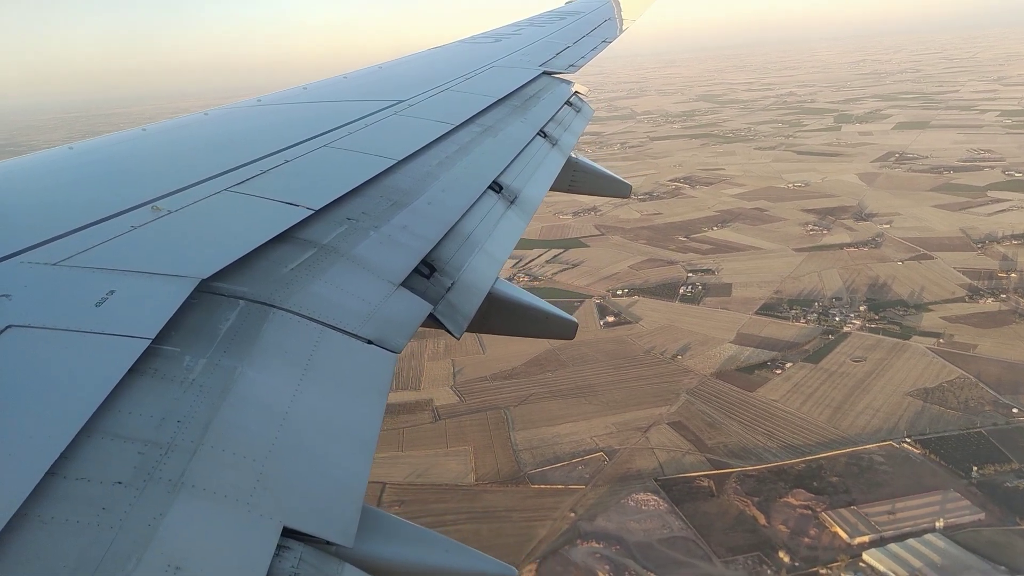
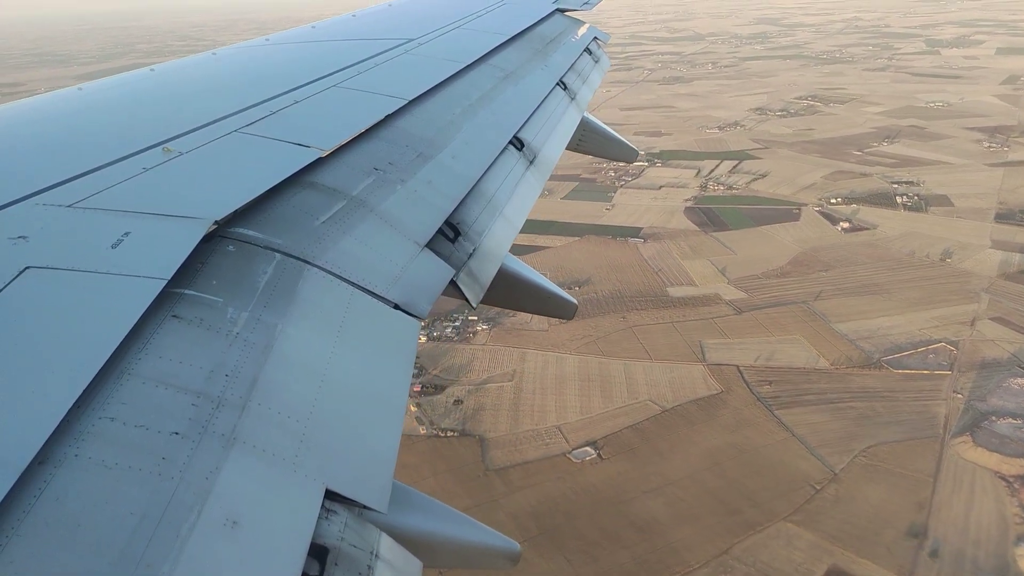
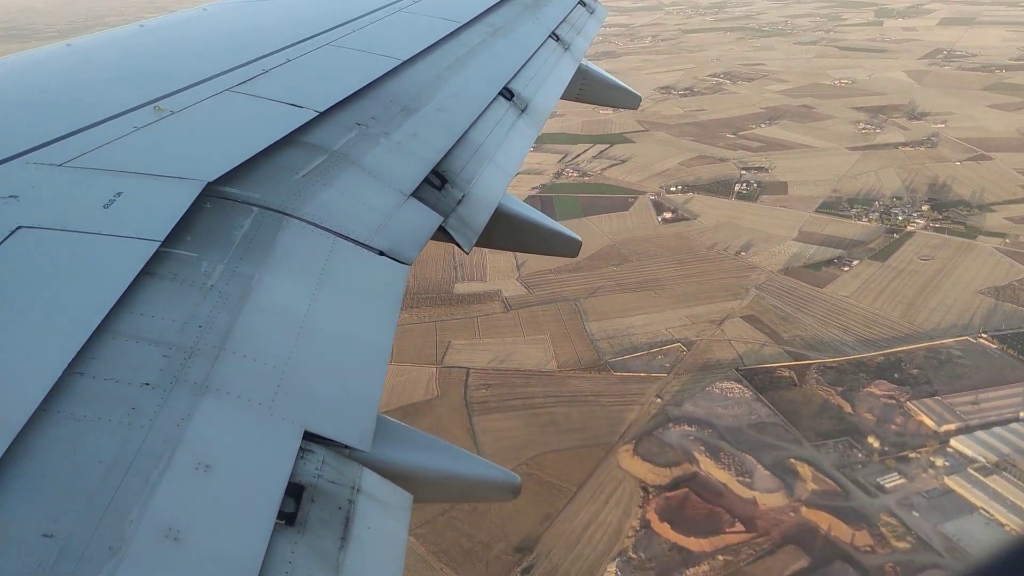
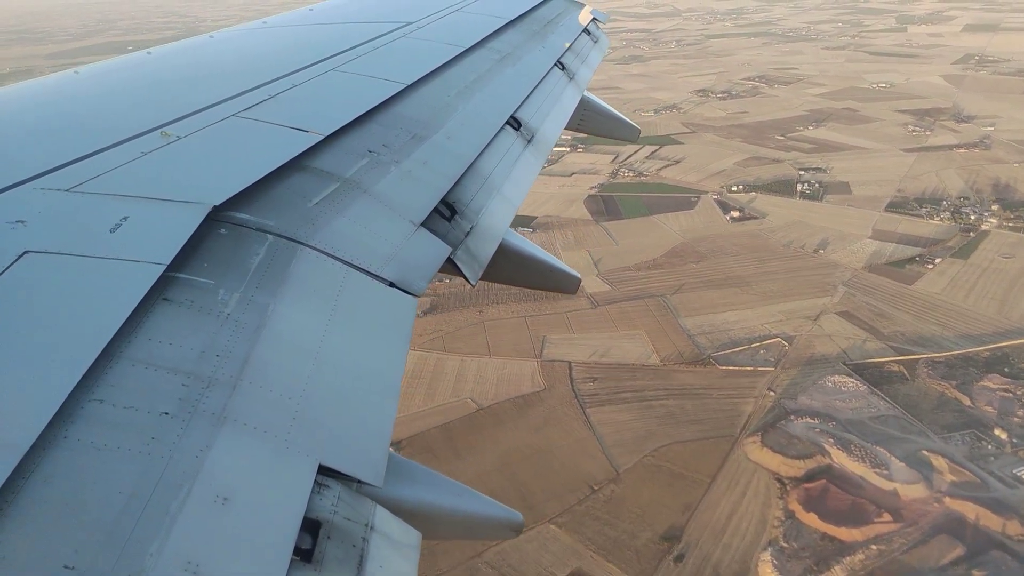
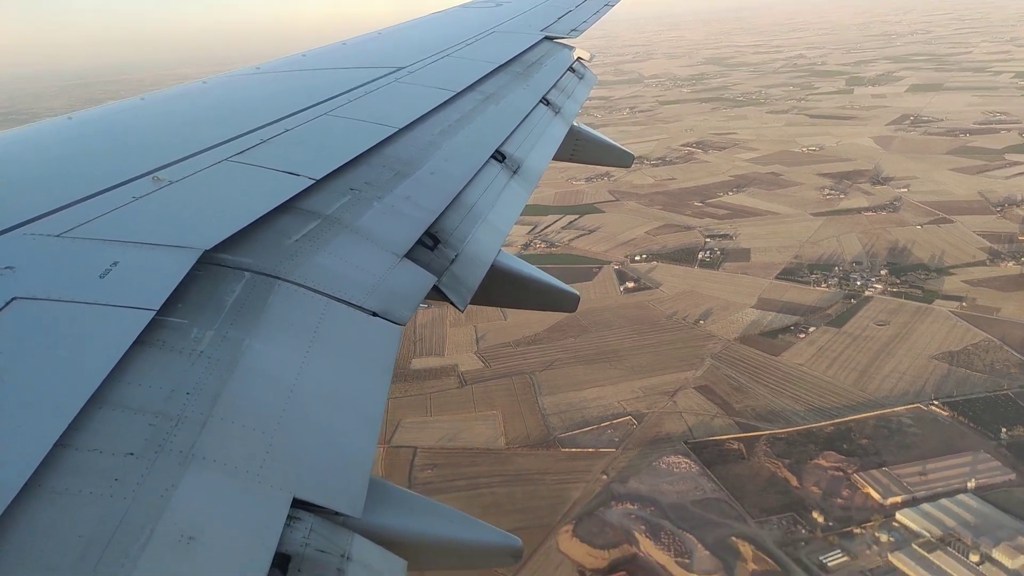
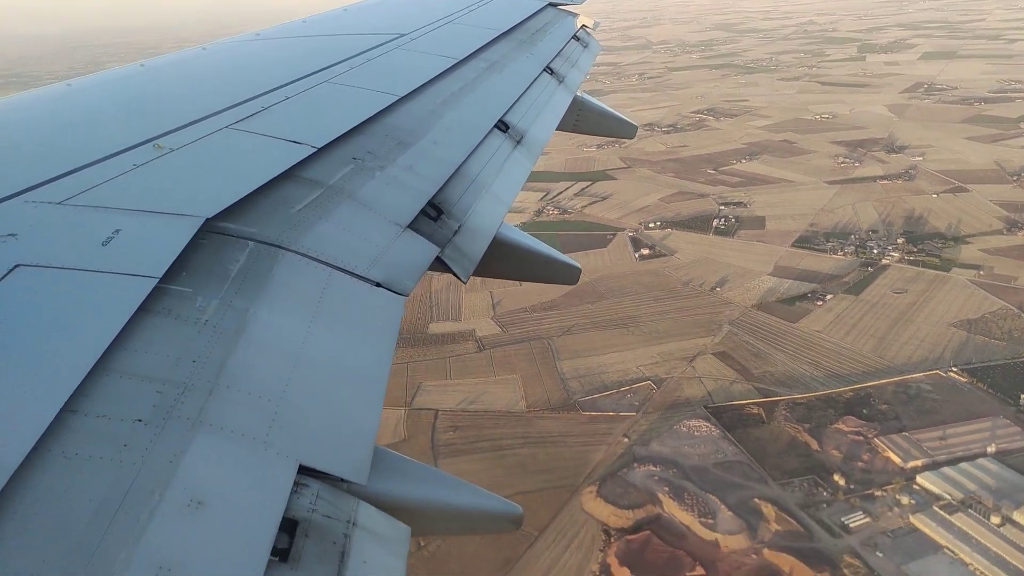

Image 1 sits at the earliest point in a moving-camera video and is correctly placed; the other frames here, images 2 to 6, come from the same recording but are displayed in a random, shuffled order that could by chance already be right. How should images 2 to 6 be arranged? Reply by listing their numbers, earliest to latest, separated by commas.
5, 6, 3, 4, 2
